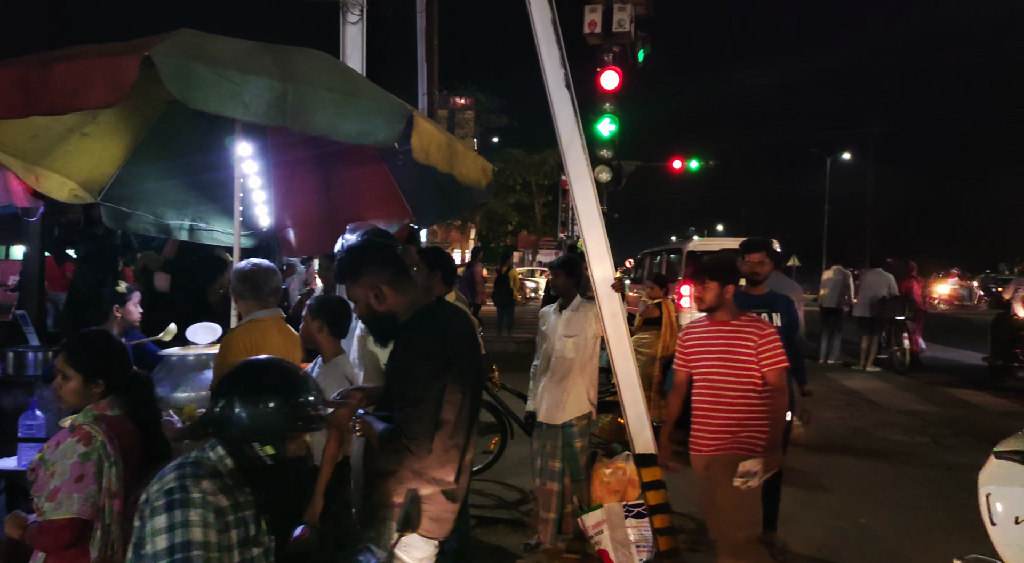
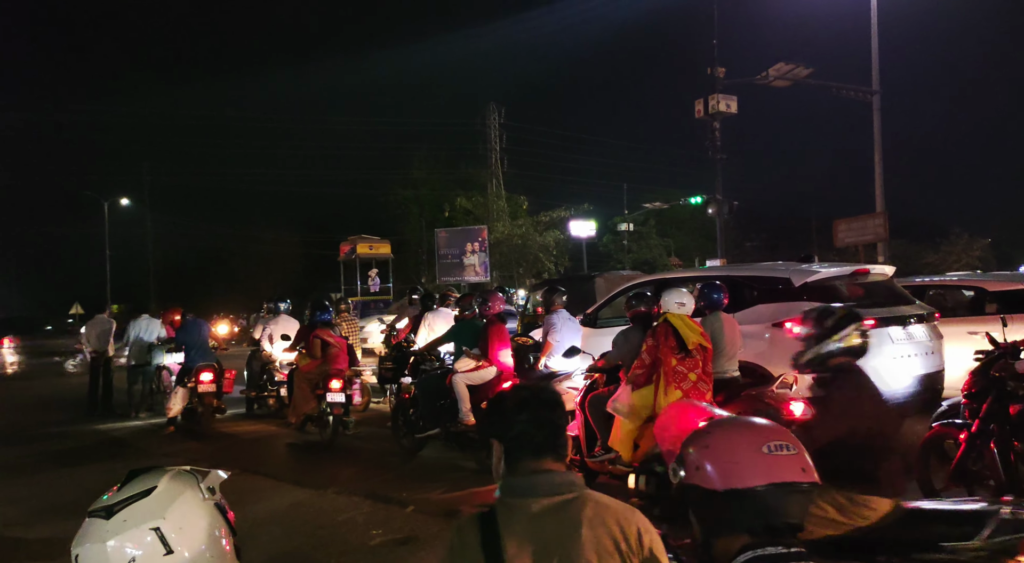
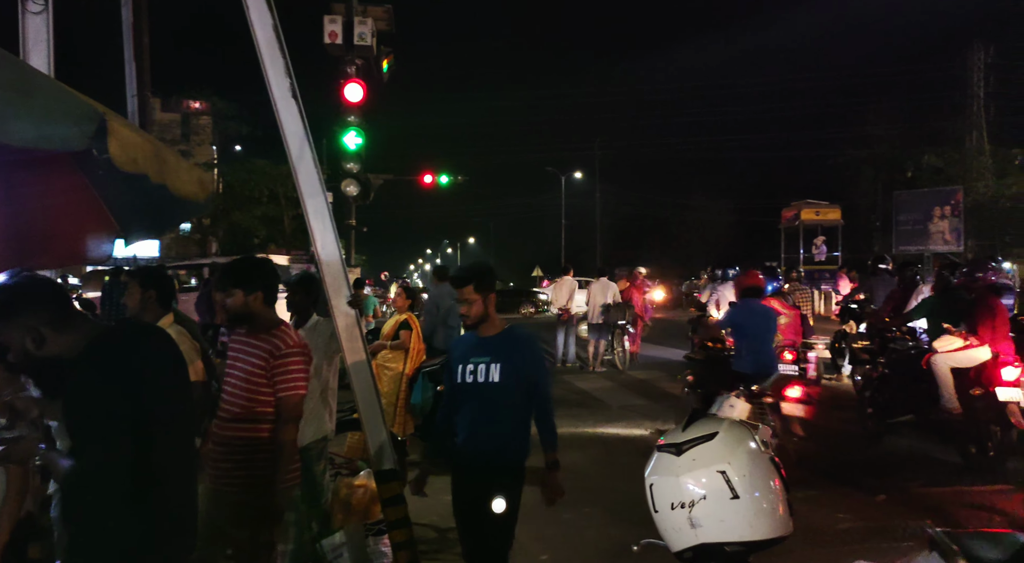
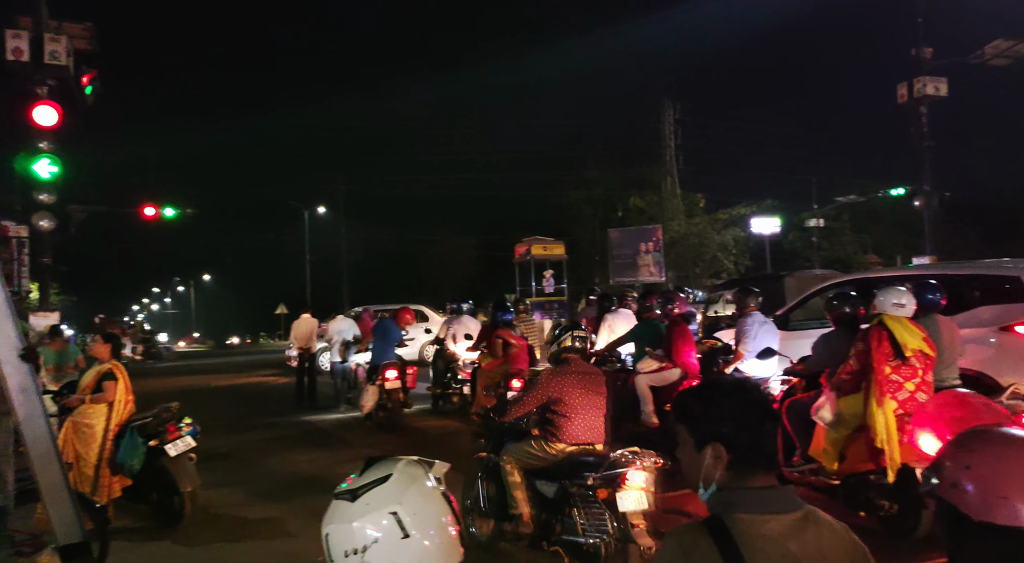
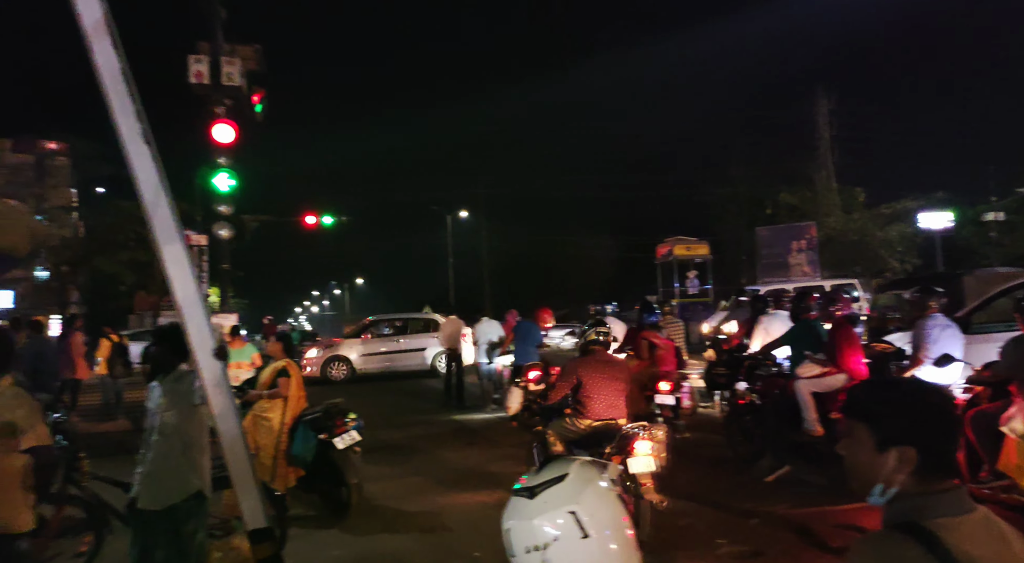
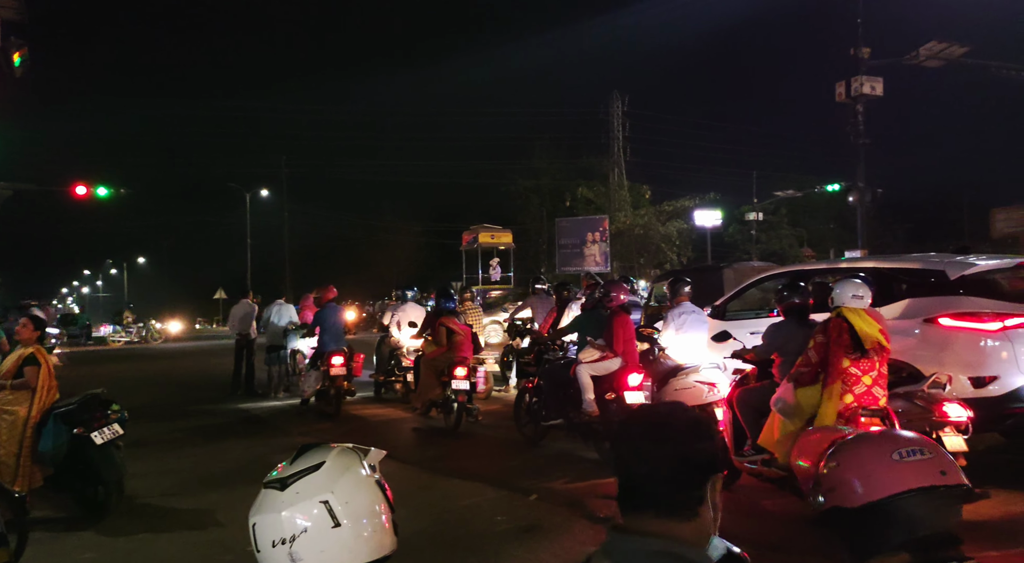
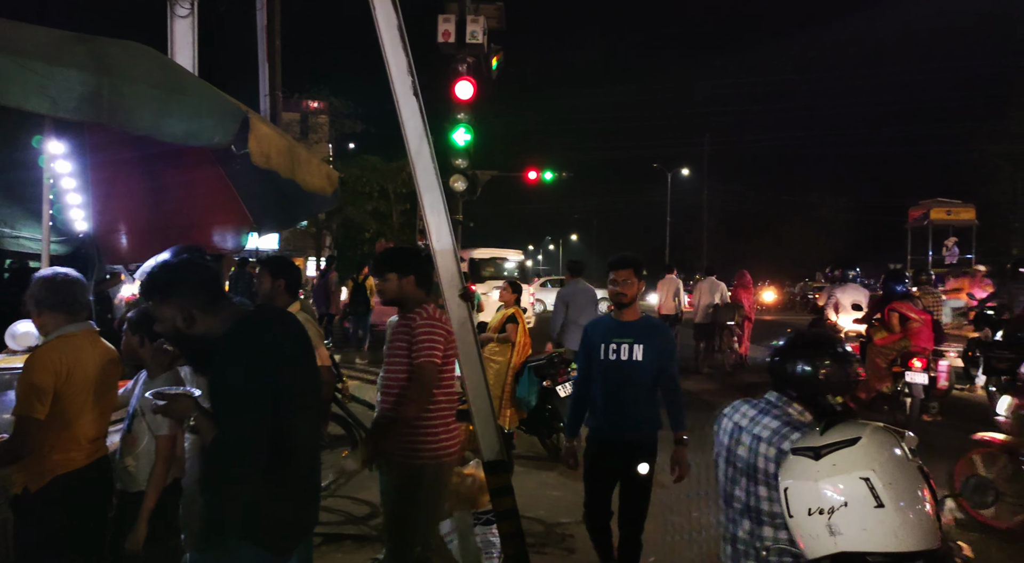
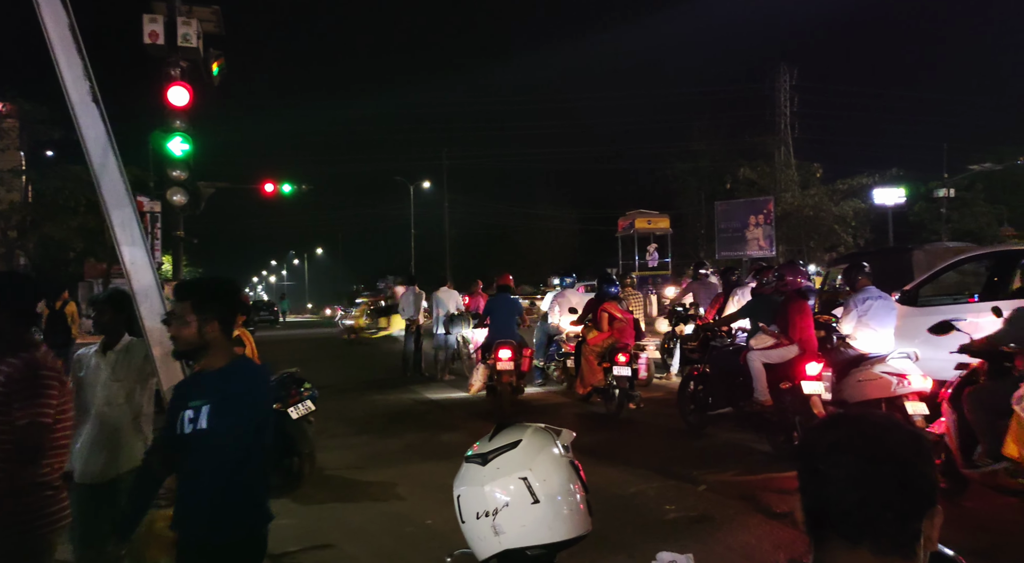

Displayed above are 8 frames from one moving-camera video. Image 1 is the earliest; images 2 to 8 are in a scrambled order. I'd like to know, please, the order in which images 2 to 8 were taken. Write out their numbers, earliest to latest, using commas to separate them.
7, 3, 8, 6, 2, 4, 5
